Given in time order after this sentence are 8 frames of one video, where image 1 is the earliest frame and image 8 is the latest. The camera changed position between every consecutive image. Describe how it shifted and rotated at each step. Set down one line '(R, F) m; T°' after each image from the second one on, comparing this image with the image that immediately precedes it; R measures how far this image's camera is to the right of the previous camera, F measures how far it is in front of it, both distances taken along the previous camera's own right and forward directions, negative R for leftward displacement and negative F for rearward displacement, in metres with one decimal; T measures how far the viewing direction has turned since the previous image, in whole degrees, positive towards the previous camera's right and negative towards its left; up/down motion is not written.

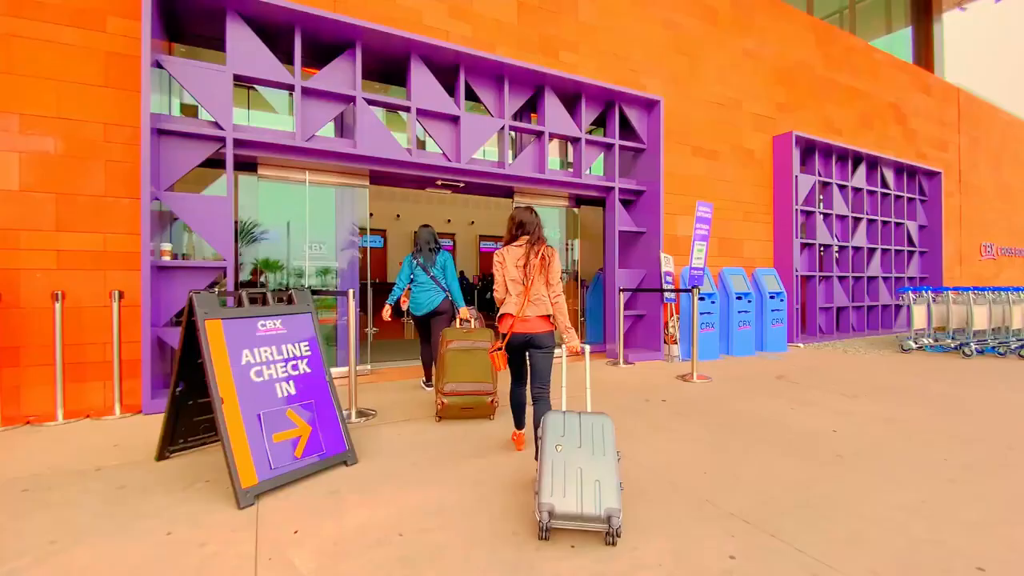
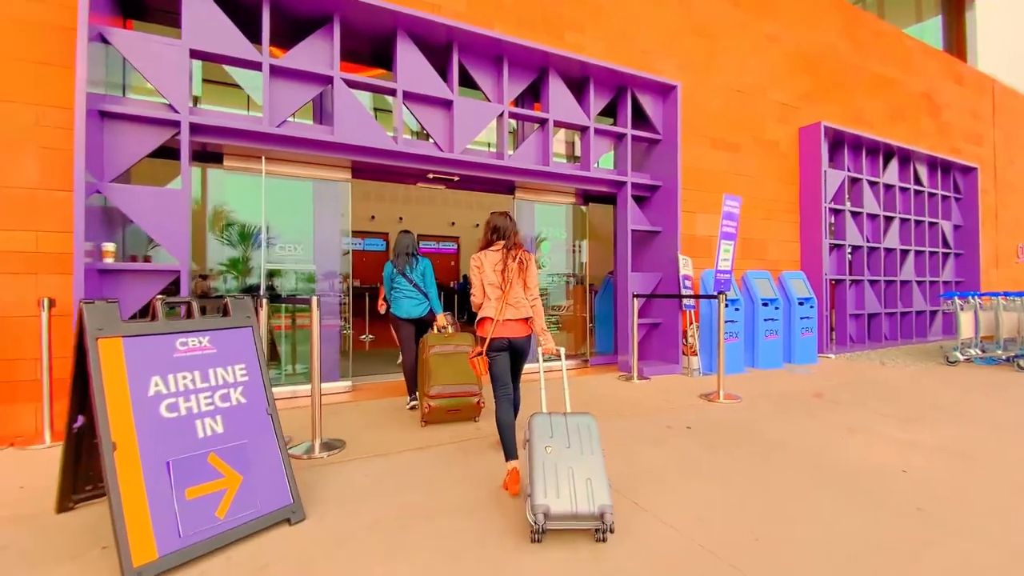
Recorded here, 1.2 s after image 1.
(+0.1, +0.7) m; -1°
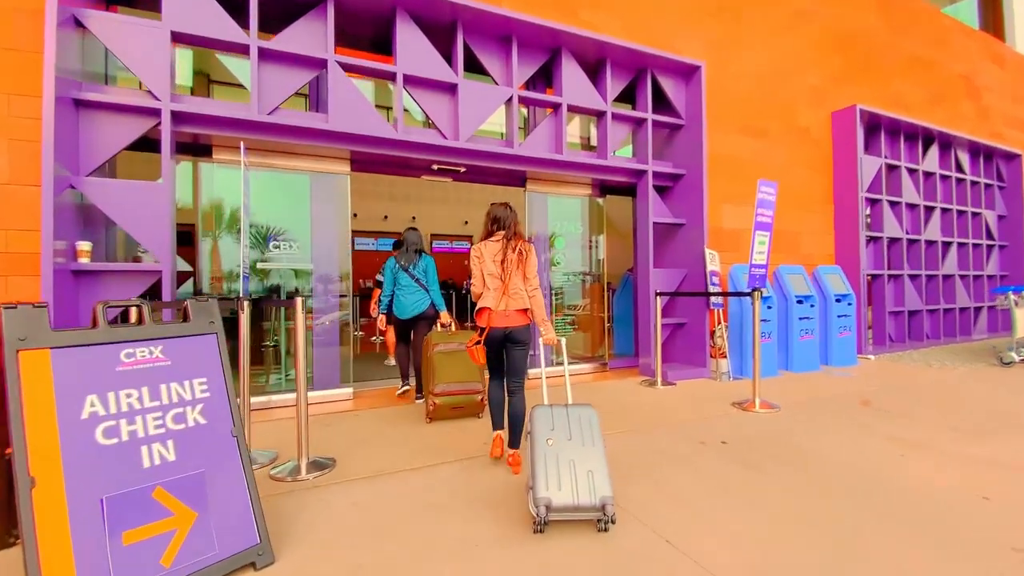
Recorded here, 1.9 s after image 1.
(0.0, +0.4) m; -2°
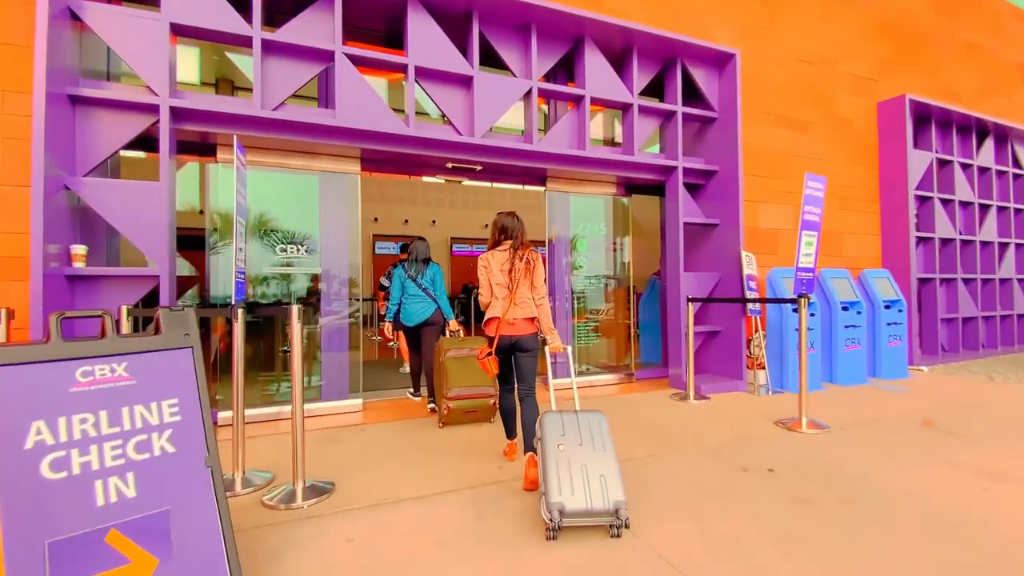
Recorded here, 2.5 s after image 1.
(0.0, +0.4) m; -3°
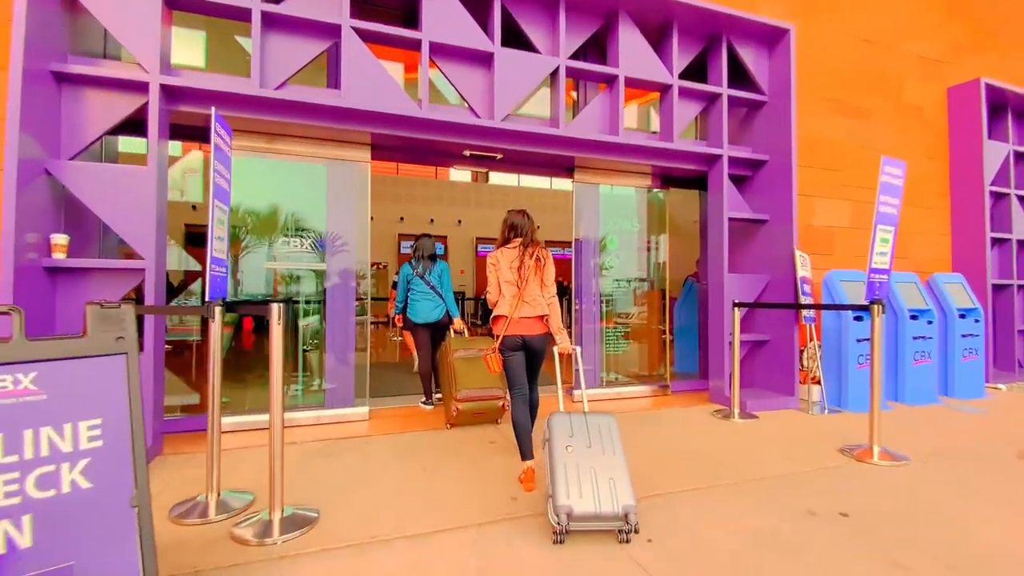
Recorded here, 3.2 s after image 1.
(+0.1, +0.5) m; -3°
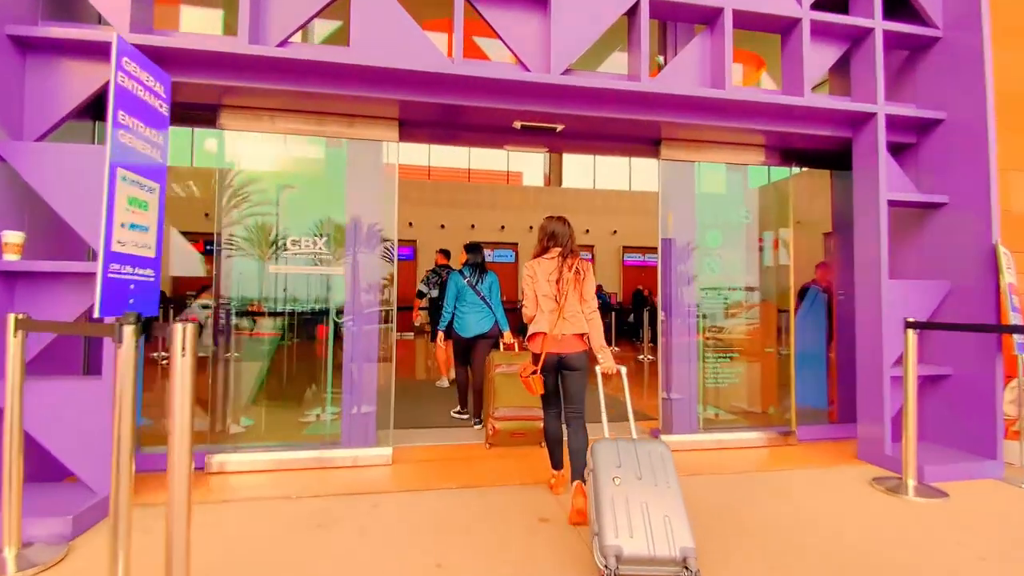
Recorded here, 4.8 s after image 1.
(+0.1, +1.1) m; -9°
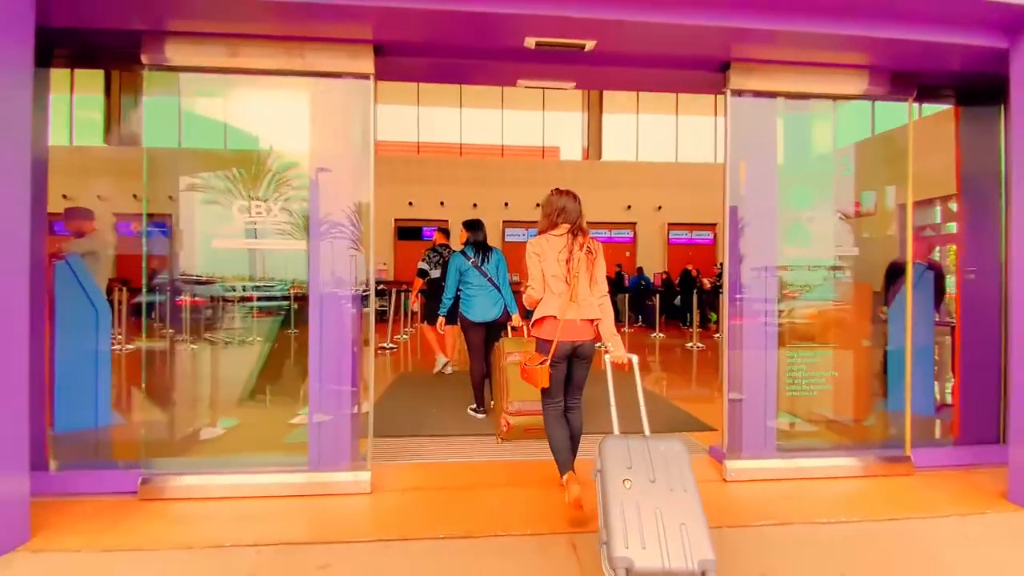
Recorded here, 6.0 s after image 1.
(+0.1, +0.9) m; -5°
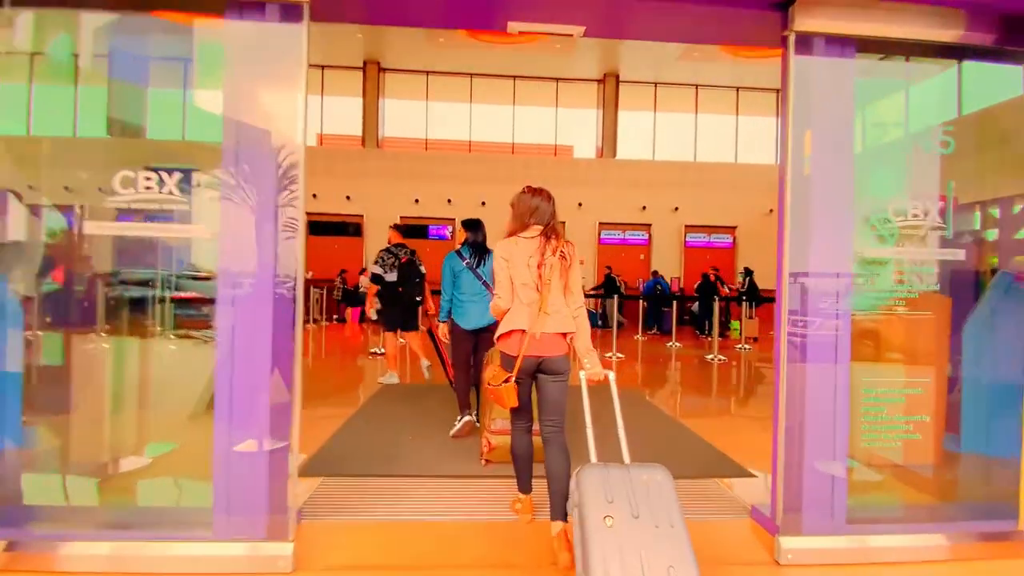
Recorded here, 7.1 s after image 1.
(+0.1, +0.7) m; -1°
